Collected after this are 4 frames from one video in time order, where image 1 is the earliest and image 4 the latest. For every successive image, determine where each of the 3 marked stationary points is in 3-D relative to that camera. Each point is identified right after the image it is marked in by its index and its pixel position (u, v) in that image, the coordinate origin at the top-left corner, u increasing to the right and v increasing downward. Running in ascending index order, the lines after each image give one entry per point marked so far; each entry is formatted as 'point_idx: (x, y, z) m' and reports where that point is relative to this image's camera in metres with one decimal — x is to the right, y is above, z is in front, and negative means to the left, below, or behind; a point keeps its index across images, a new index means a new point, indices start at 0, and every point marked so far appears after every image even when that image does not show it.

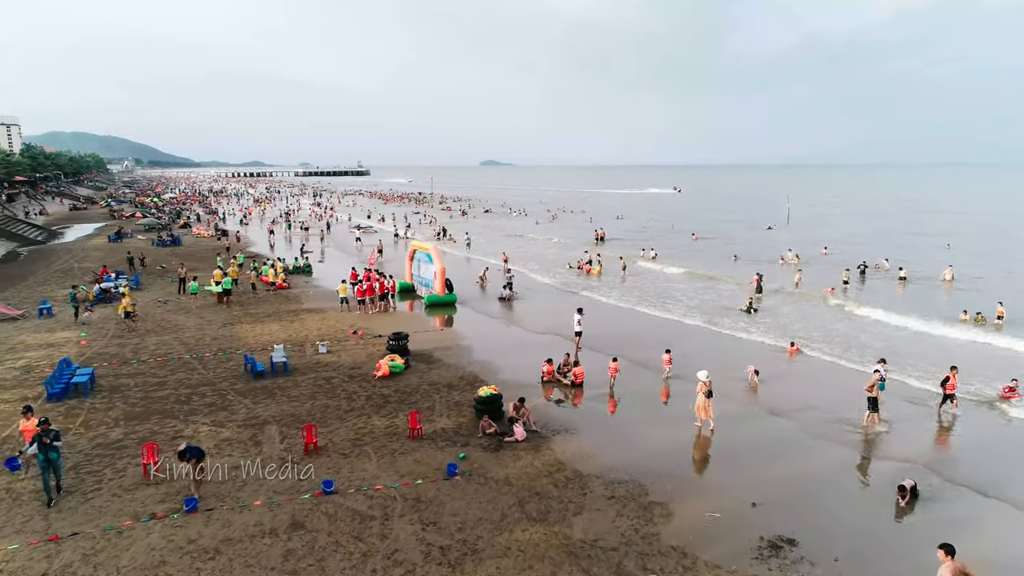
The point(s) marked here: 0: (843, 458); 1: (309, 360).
0: (+5.9, -3.1, +12.7) m
1: (-5.1, -1.8, +17.9) m
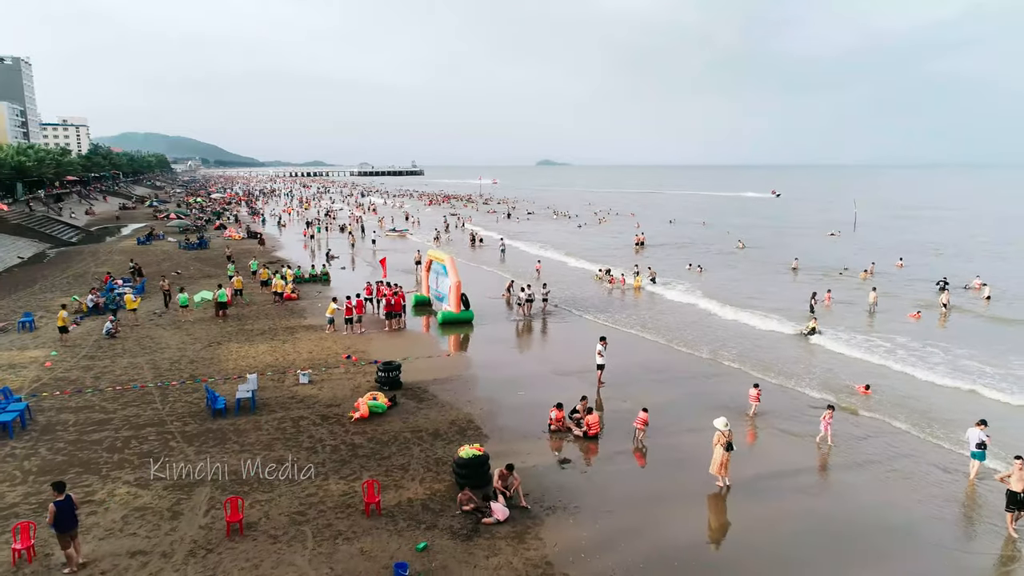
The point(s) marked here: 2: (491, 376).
0: (+5.7, -3.7, +9.5) m
1: (-5.0, -2.3, +15.6) m
2: (-0.5, -2.2, +17.6) m
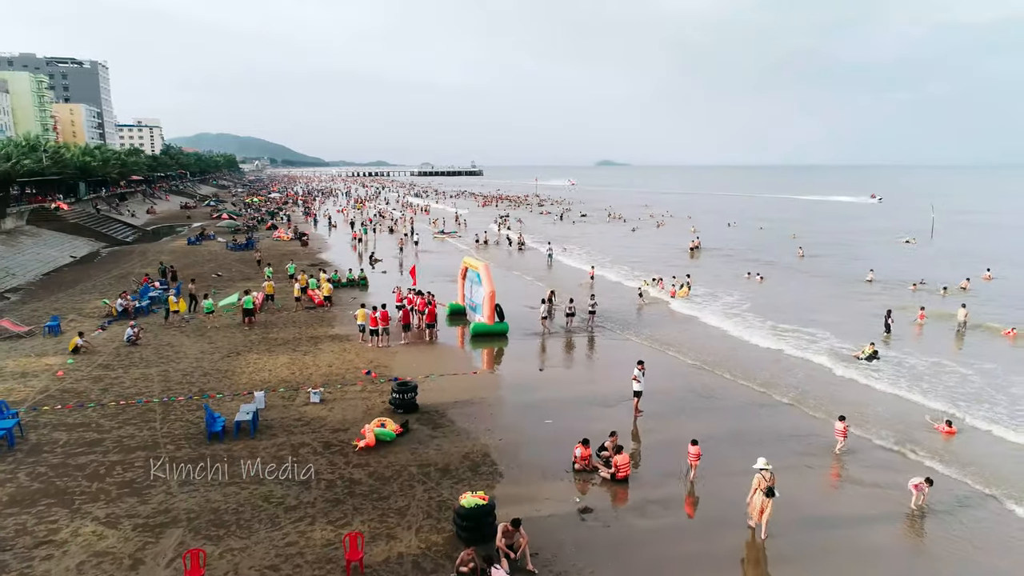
0: (+5.6, -4.1, +7.5) m
1: (-4.5, -2.6, +14.4) m
2: (+0.2, -2.5, +16.1) m
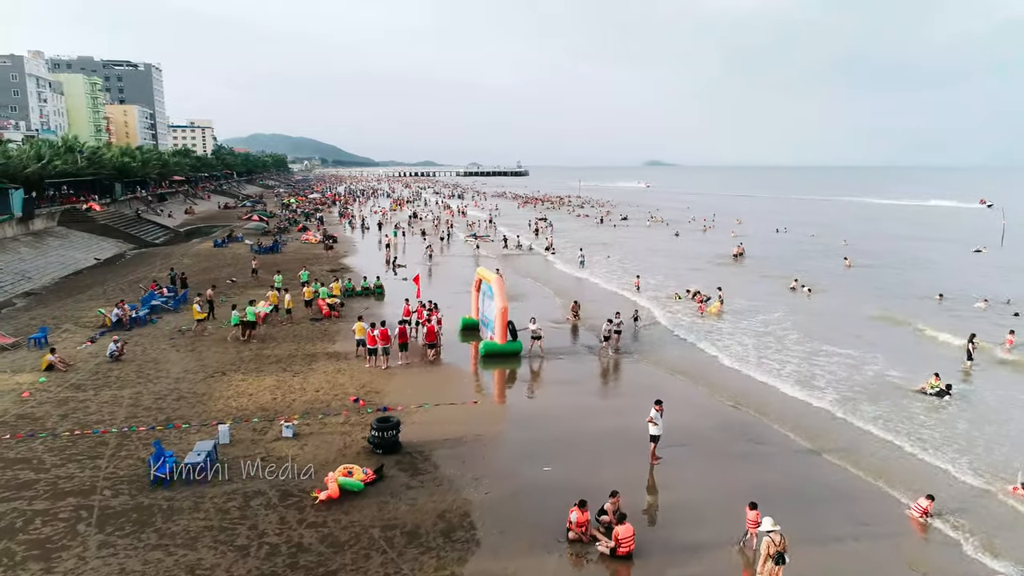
0: (+5.0, -4.6, +5.2) m
1: (-4.6, -2.9, +12.7) m
2: (+0.2, -2.9, +14.1) m
